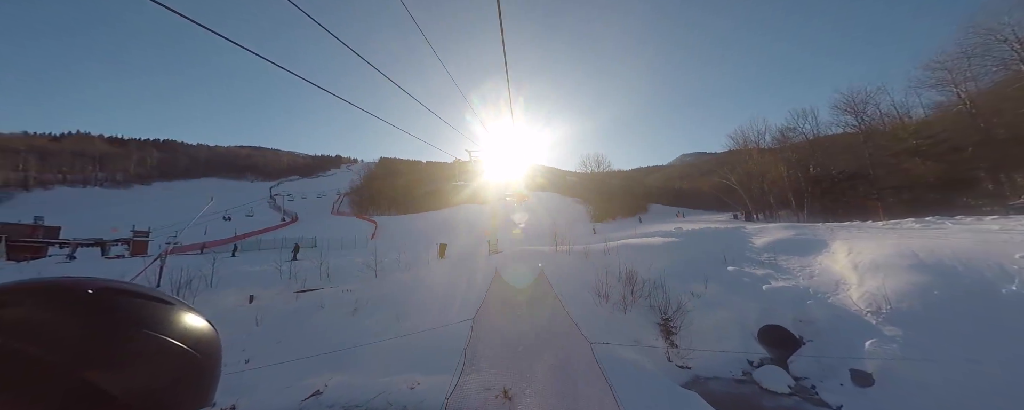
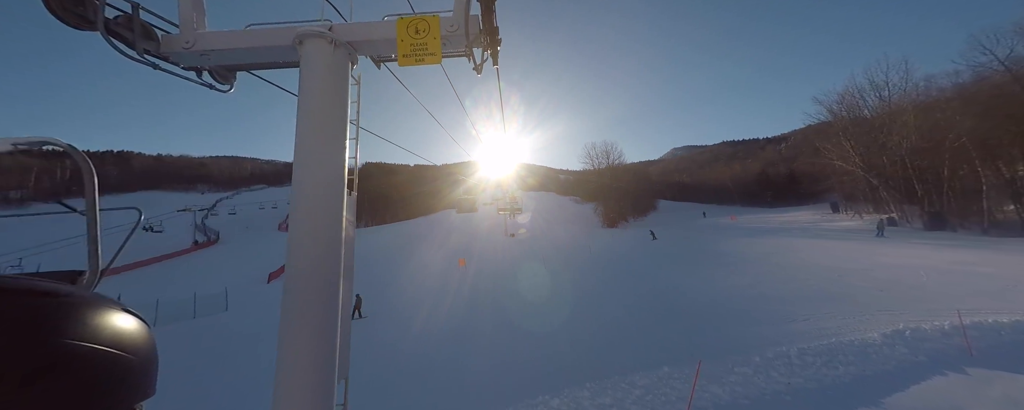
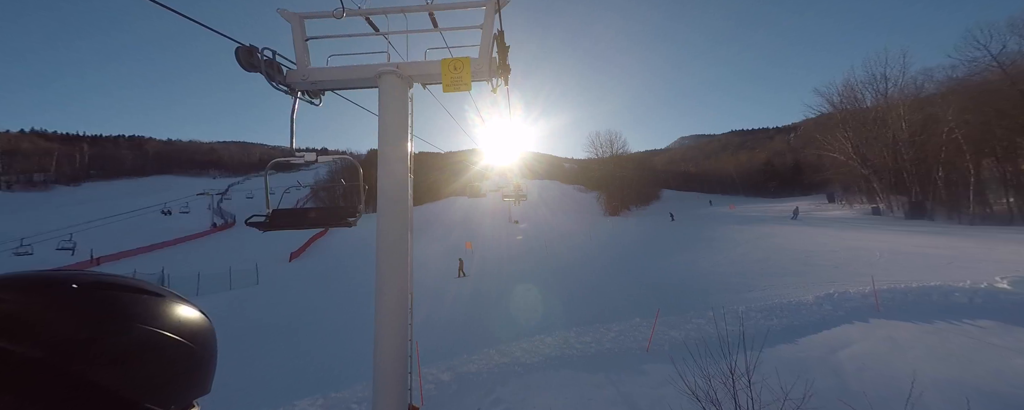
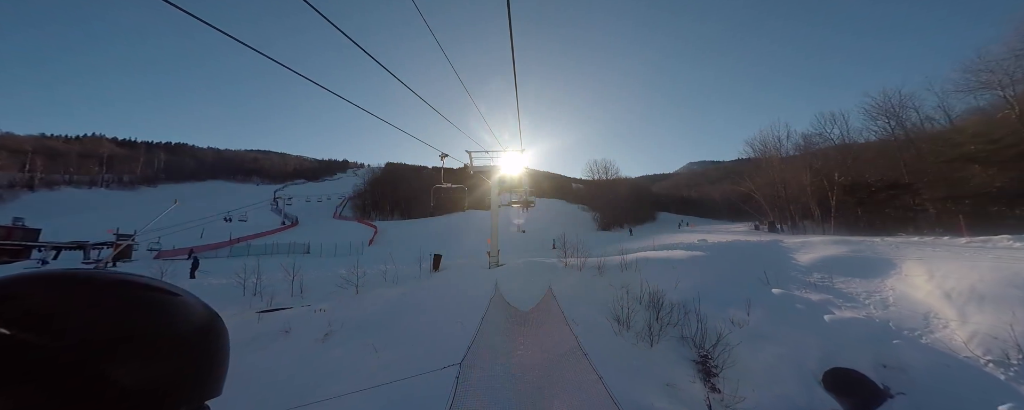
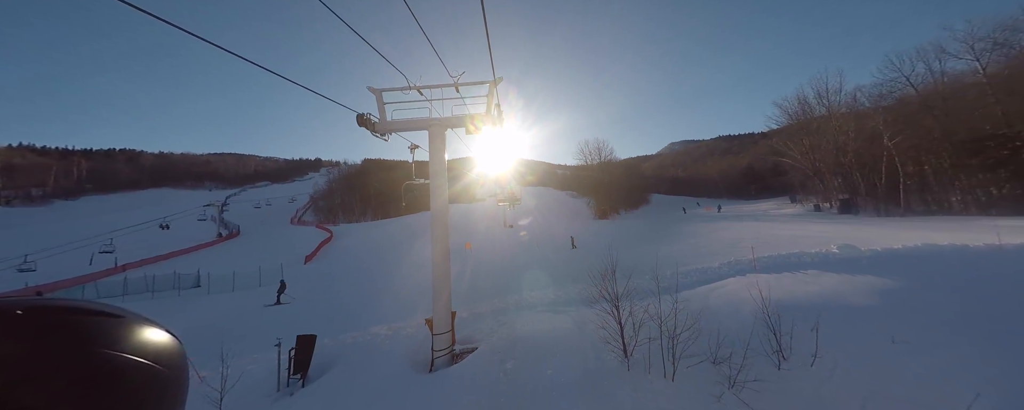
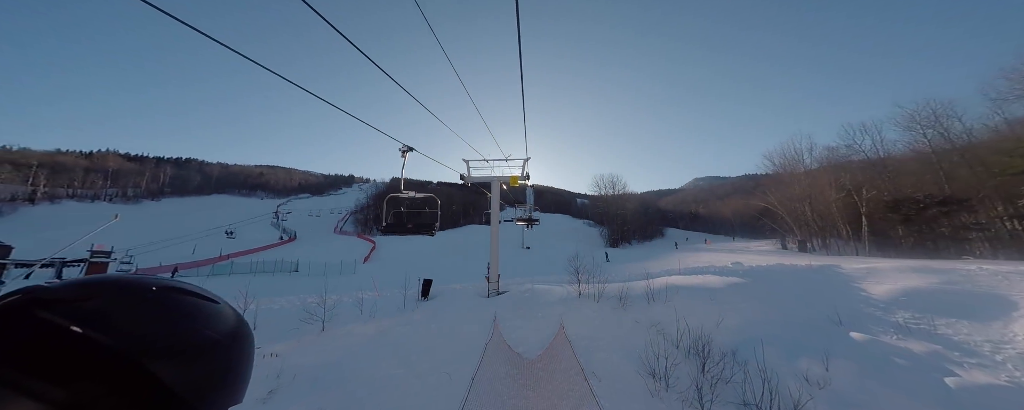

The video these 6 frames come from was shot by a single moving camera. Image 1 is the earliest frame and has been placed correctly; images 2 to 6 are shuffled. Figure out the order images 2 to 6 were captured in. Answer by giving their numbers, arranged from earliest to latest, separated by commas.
4, 6, 5, 3, 2
